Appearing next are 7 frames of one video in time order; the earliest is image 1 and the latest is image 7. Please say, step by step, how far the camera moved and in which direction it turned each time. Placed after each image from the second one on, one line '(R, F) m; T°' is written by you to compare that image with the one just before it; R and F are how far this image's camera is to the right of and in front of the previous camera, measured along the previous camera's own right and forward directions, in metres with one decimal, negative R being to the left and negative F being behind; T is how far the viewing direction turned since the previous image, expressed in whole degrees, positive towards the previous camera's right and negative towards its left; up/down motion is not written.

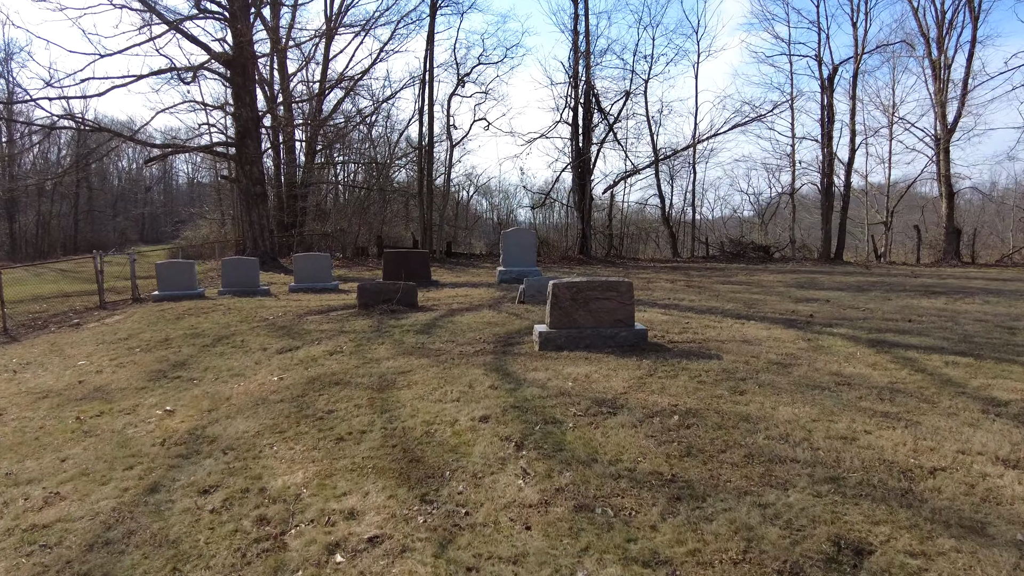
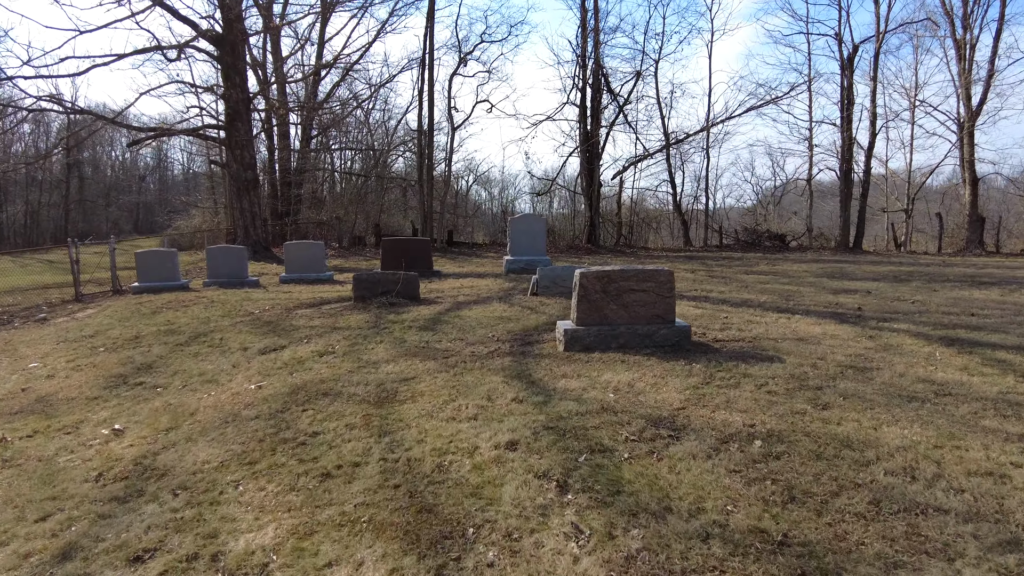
(-0.2, +1.0) m; 0°
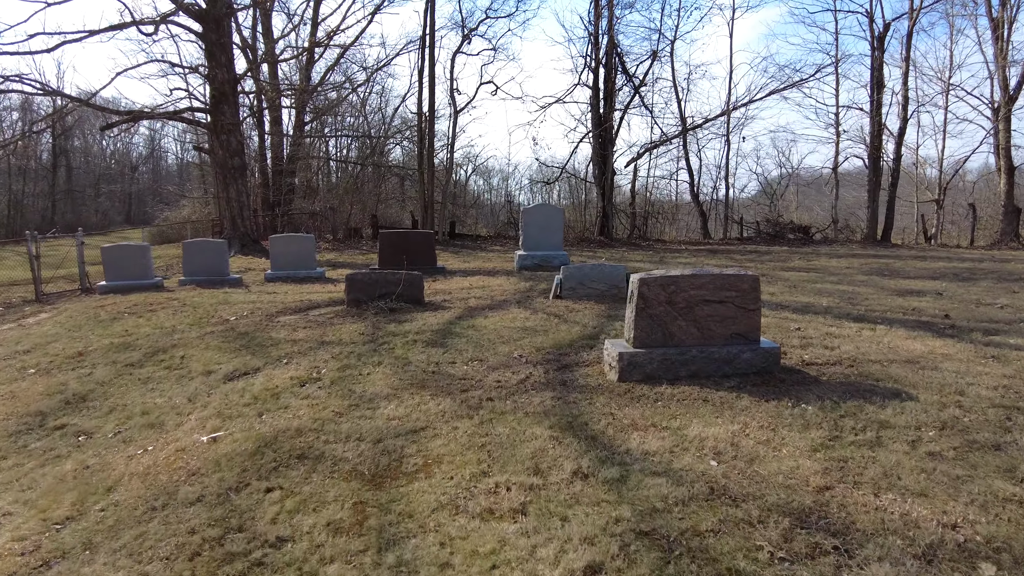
(-0.3, +1.3) m; 0°
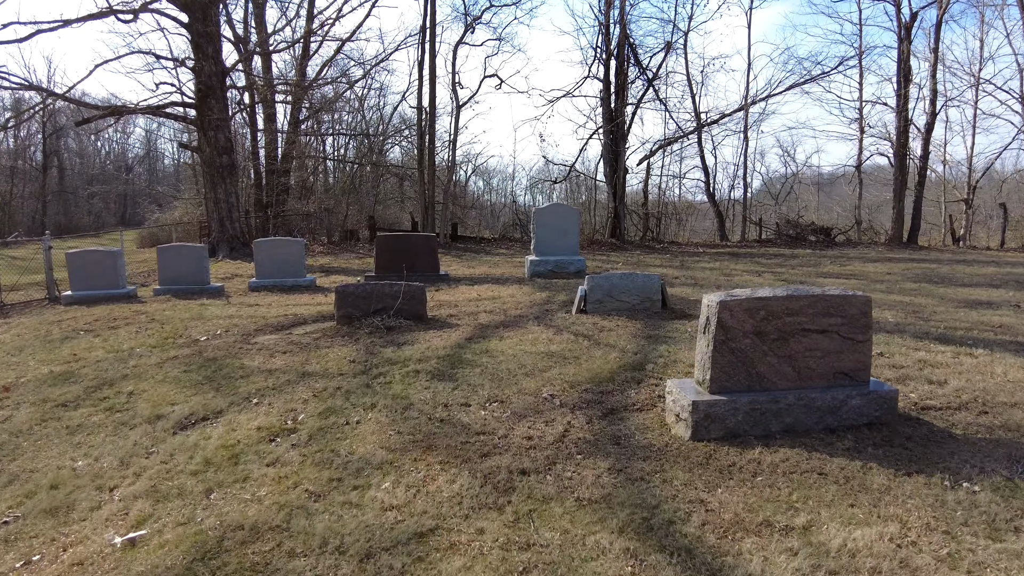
(-0.2, +1.1) m; 0°
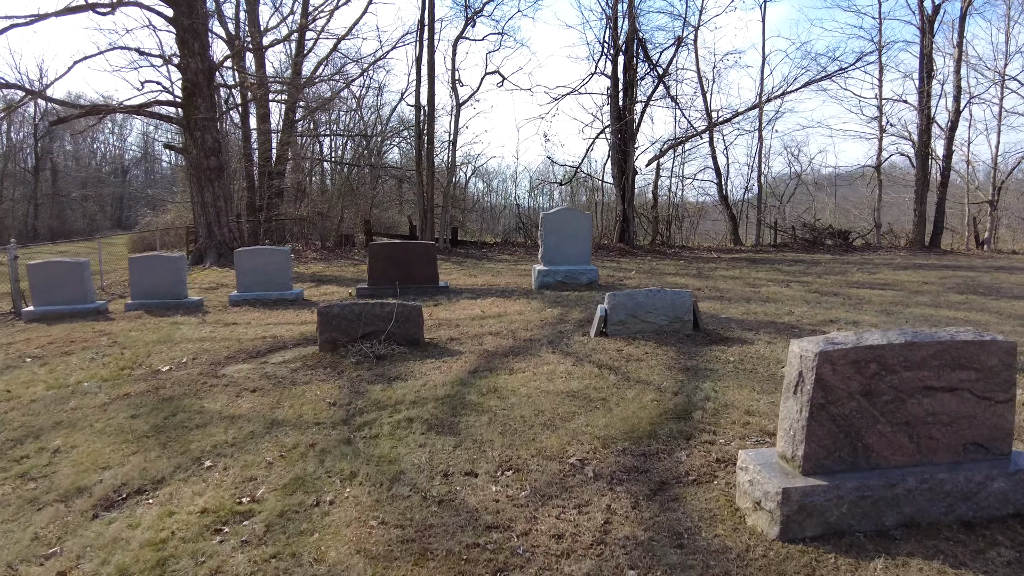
(-0.1, +0.9) m; 0°
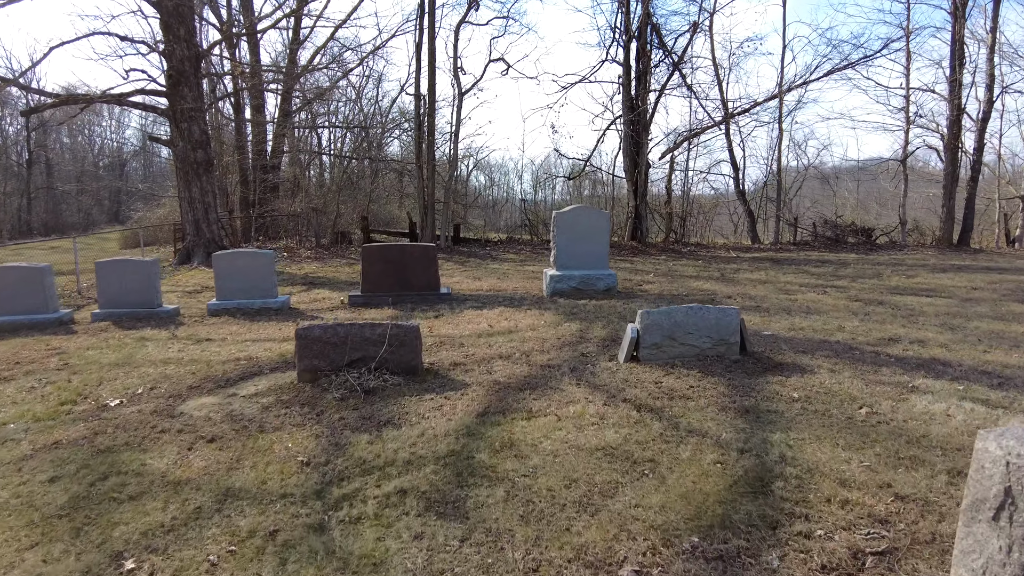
(-0.1, +0.9) m; 0°
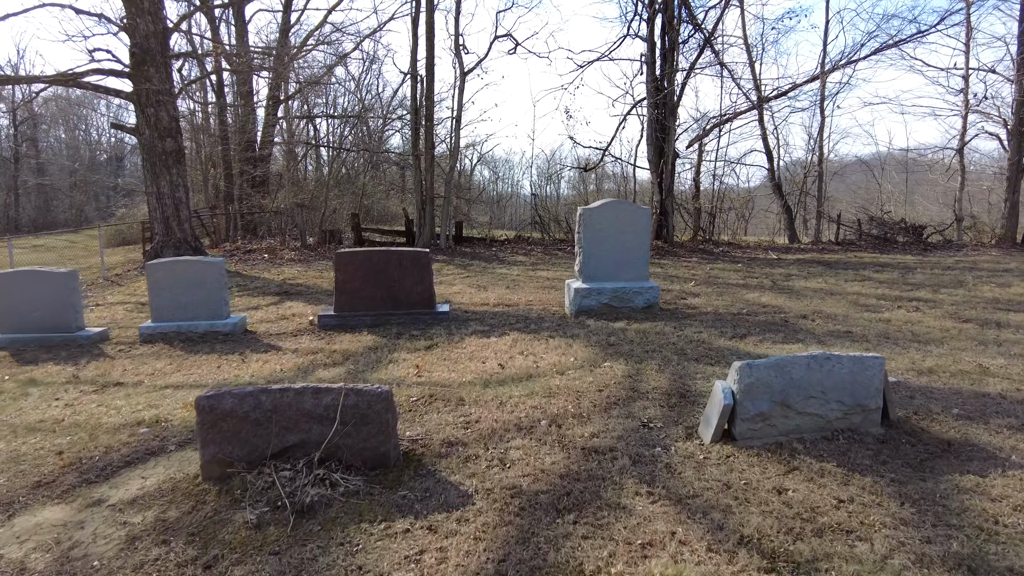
(-0.1, +1.8) m; 0°
